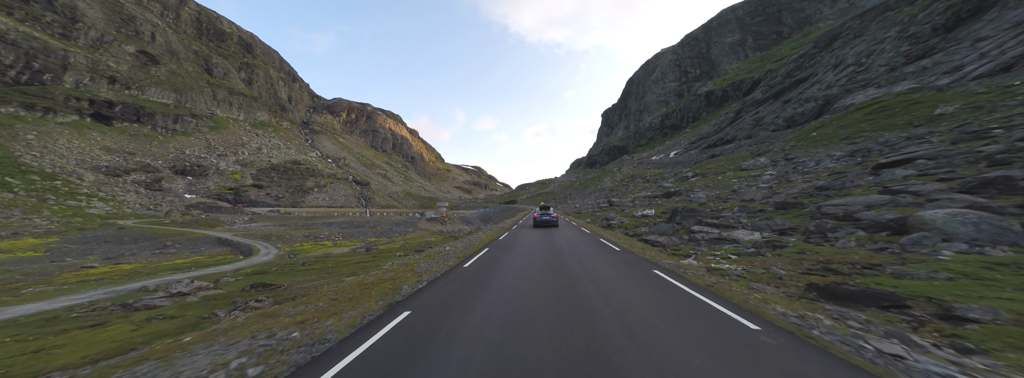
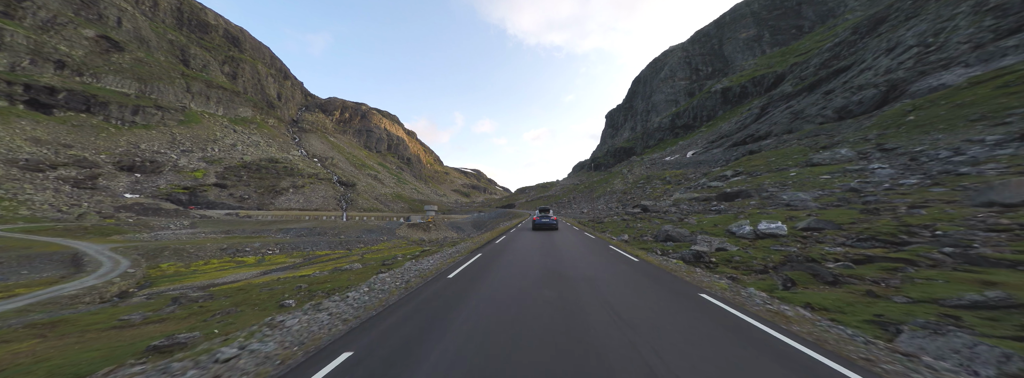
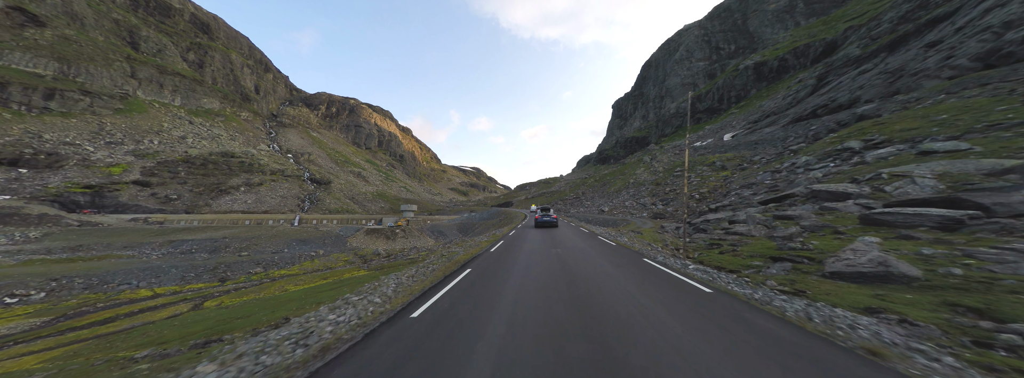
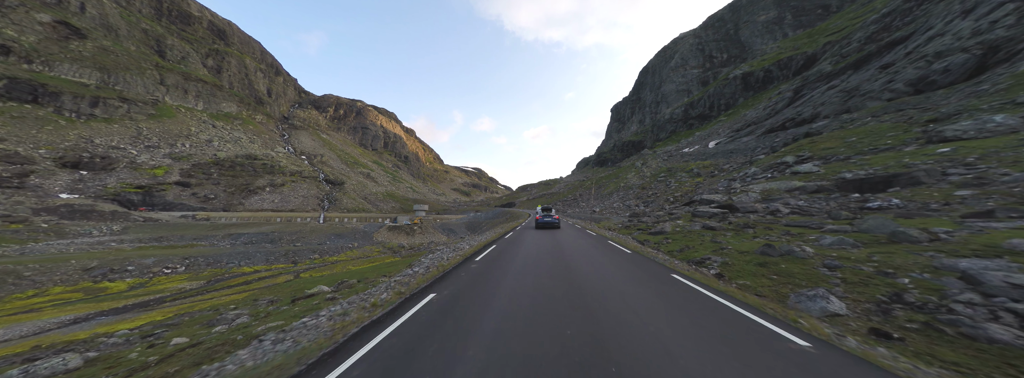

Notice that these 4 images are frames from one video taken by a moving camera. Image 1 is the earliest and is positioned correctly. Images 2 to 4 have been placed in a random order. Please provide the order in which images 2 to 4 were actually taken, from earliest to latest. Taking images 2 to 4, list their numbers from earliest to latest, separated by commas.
2, 4, 3
